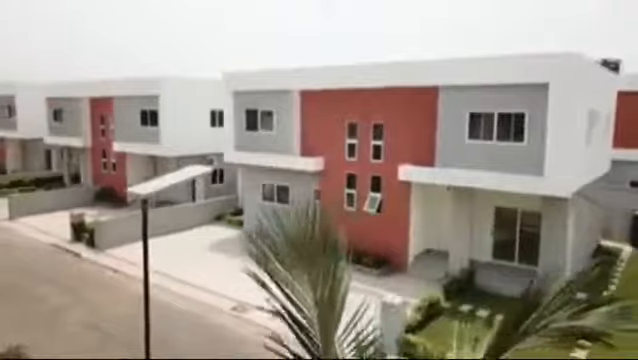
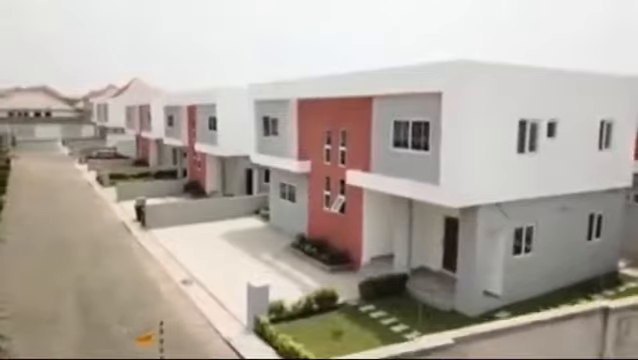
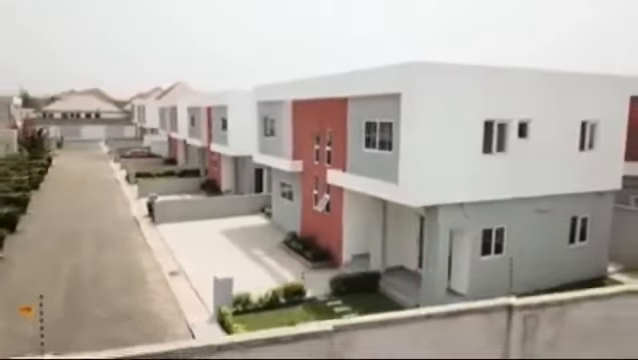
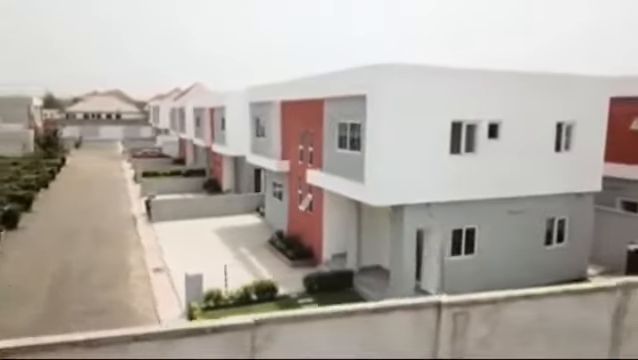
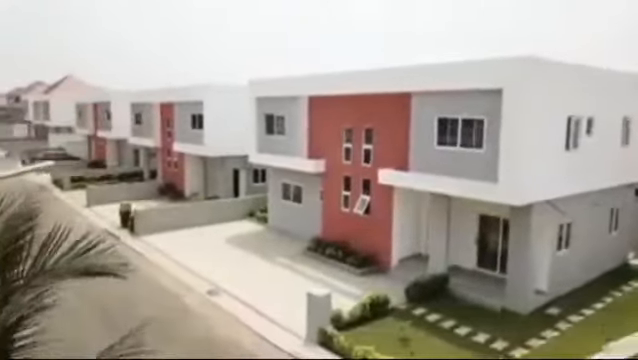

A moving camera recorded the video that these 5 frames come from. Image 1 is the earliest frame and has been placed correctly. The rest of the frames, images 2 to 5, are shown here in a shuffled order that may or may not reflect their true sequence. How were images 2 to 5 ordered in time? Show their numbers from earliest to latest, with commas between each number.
5, 2, 3, 4
